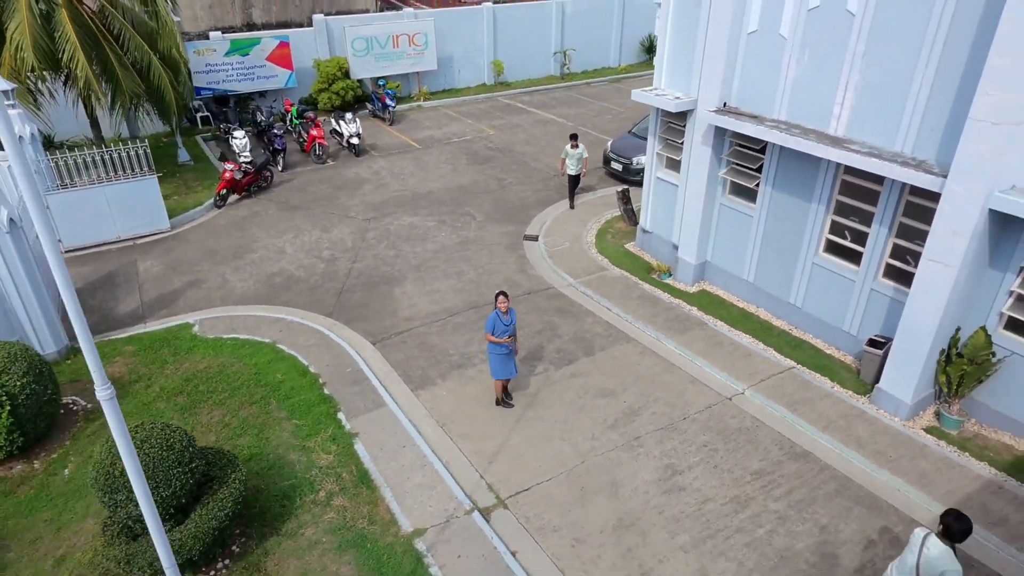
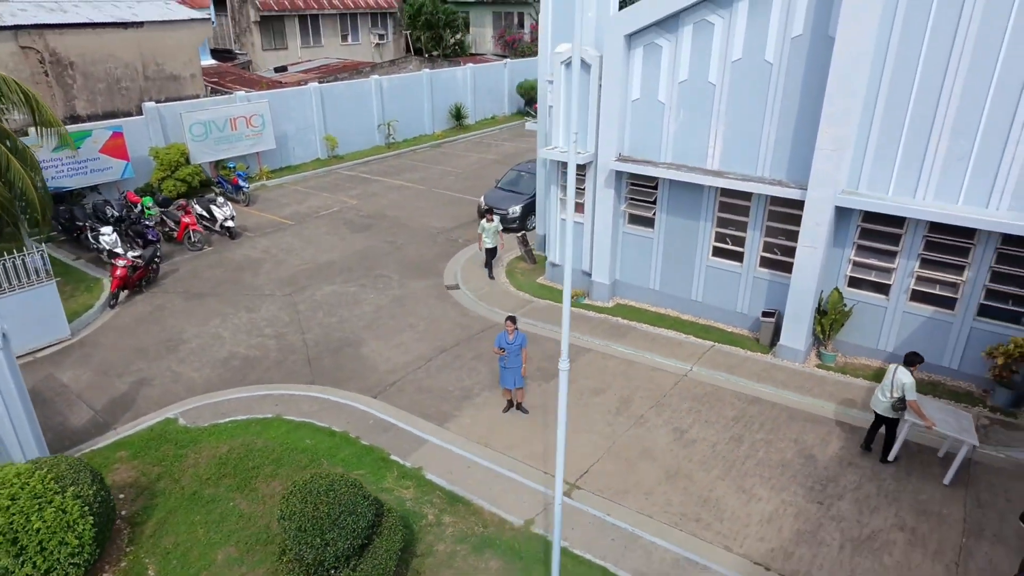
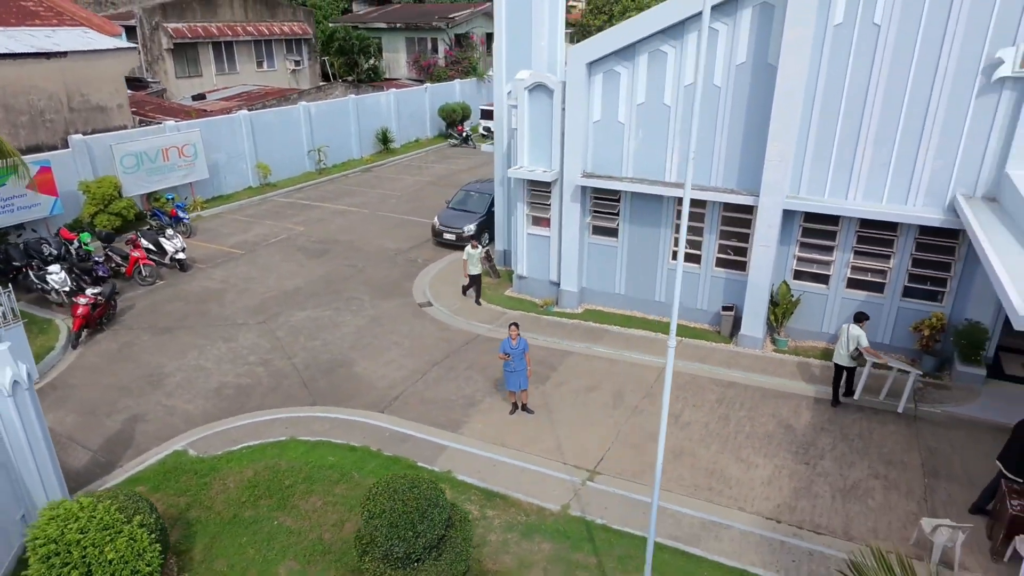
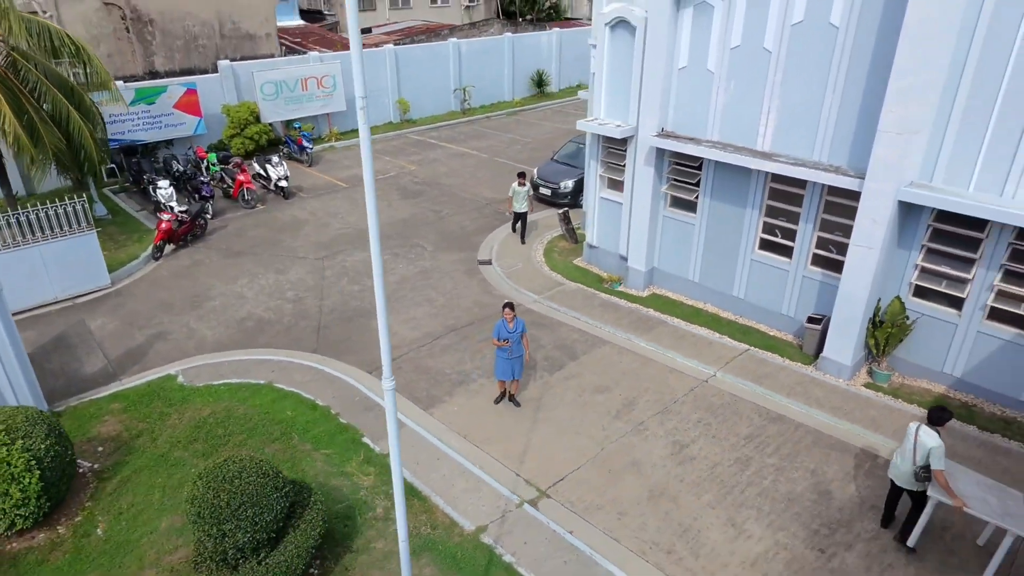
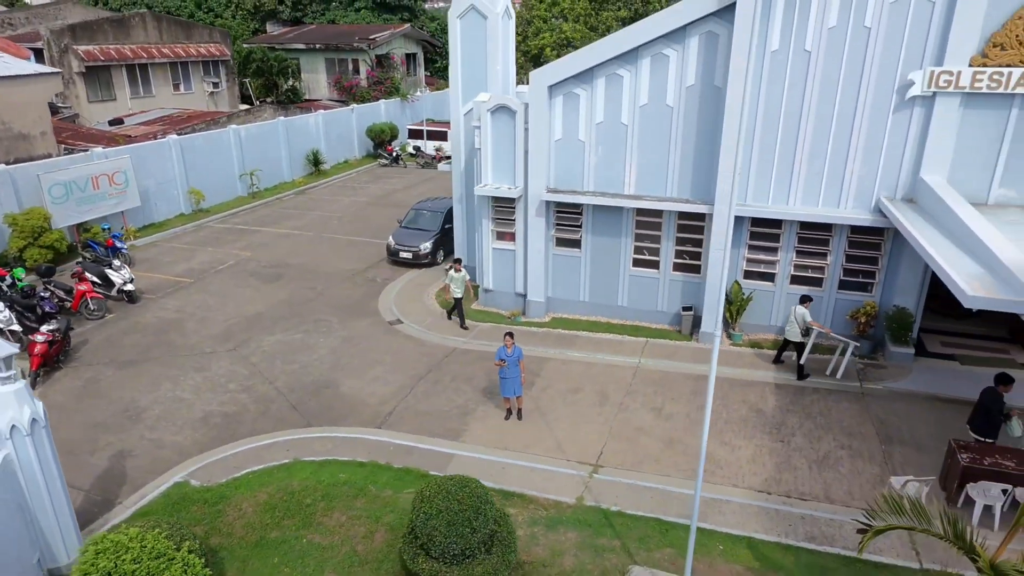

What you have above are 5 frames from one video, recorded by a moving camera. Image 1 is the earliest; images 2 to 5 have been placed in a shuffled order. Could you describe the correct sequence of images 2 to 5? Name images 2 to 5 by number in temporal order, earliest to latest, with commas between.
4, 2, 3, 5
